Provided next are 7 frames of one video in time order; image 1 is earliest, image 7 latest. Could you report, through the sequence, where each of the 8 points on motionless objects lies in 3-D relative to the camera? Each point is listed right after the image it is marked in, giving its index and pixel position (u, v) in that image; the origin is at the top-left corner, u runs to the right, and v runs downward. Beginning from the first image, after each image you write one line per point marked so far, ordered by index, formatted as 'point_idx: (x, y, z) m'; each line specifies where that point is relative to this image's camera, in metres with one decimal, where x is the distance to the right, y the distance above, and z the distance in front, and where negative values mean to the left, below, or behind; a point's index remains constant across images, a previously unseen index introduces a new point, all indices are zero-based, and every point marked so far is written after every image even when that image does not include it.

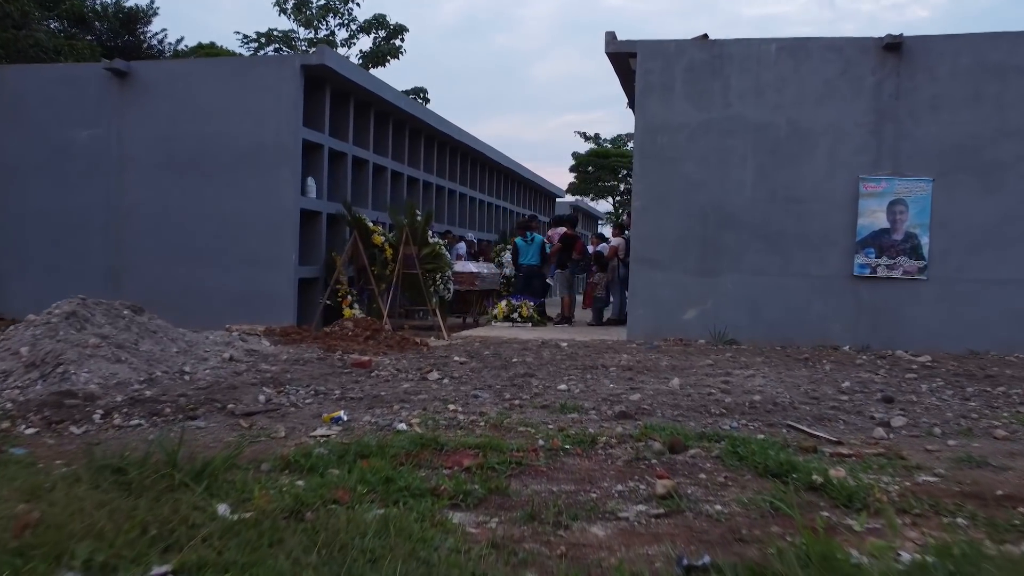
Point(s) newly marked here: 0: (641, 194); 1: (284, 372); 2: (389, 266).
0: (+1.5, +1.1, +10.7) m
1: (-1.7, -0.6, +6.9) m
2: (-1.7, +0.3, +12.5) m
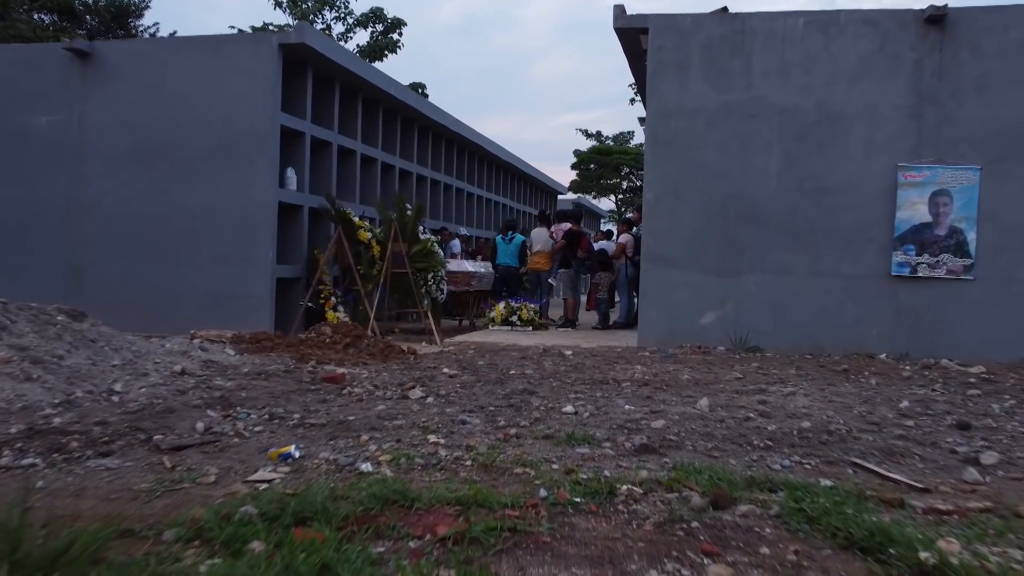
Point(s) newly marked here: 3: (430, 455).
0: (+1.5, +1.1, +9.7) m
1: (-1.8, -0.7, +5.9) m
2: (-1.7, +0.3, +11.5) m
3: (-0.4, -0.8, +4.1) m
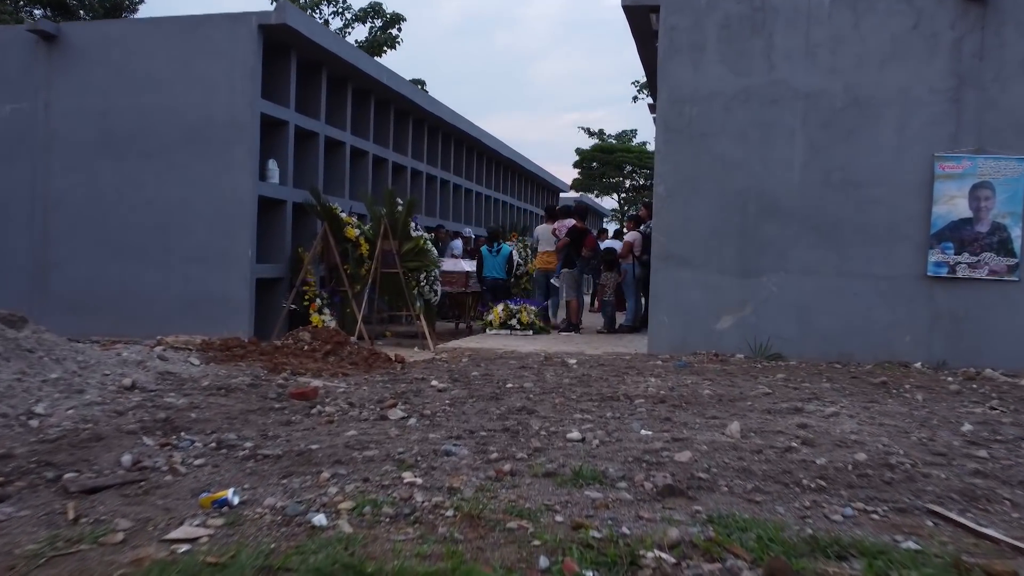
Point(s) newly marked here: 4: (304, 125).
0: (+1.5, +1.1, +8.9) m
1: (-1.8, -0.7, +5.1) m
2: (-1.7, +0.3, +10.7) m
3: (-0.4, -0.8, +3.3) m
4: (-2.5, +2.0, +10.9) m
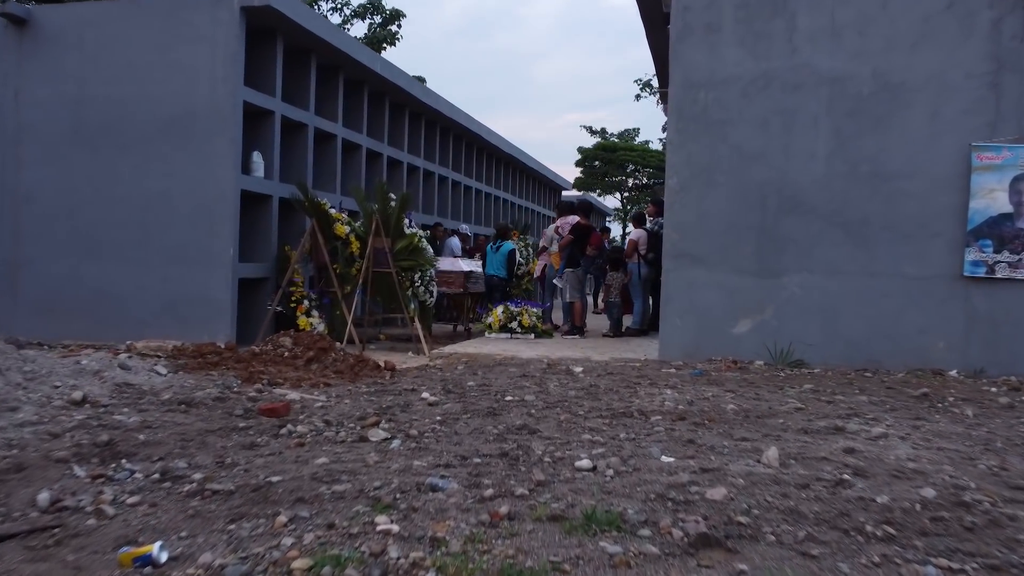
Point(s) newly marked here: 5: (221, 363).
0: (+1.5, +1.1, +8.2) m
1: (-1.8, -0.7, +4.4) m
2: (-1.7, +0.3, +10.0) m
3: (-0.4, -0.8, +2.6) m
4: (-2.5, +2.0, +10.3) m
5: (-2.2, -0.6, +6.7) m
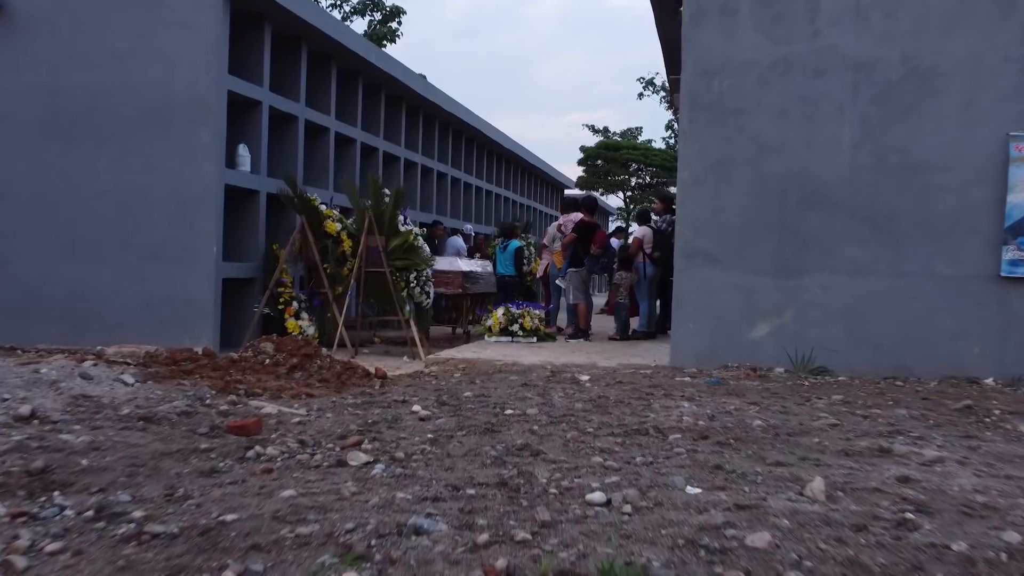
0: (+1.5, +1.1, +7.6) m
1: (-1.8, -0.7, +3.9) m
2: (-1.7, +0.3, +9.5) m
3: (-0.4, -0.8, +2.1) m
4: (-2.5, +1.9, +9.7) m
5: (-2.2, -0.6, +6.2) m
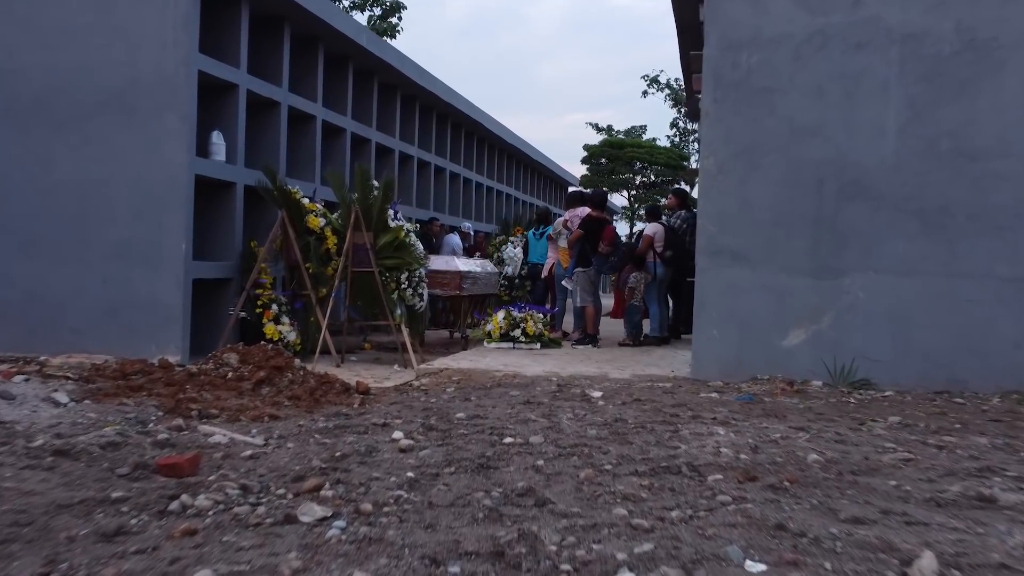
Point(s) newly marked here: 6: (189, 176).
0: (+1.5, +1.1, +6.8) m
1: (-1.8, -0.7, +3.0) m
2: (-1.7, +0.2, +8.6) m
3: (-0.4, -0.8, +1.2) m
4: (-2.5, +1.9, +8.9) m
5: (-2.2, -0.6, +5.3) m
6: (-2.8, +1.0, +7.9) m
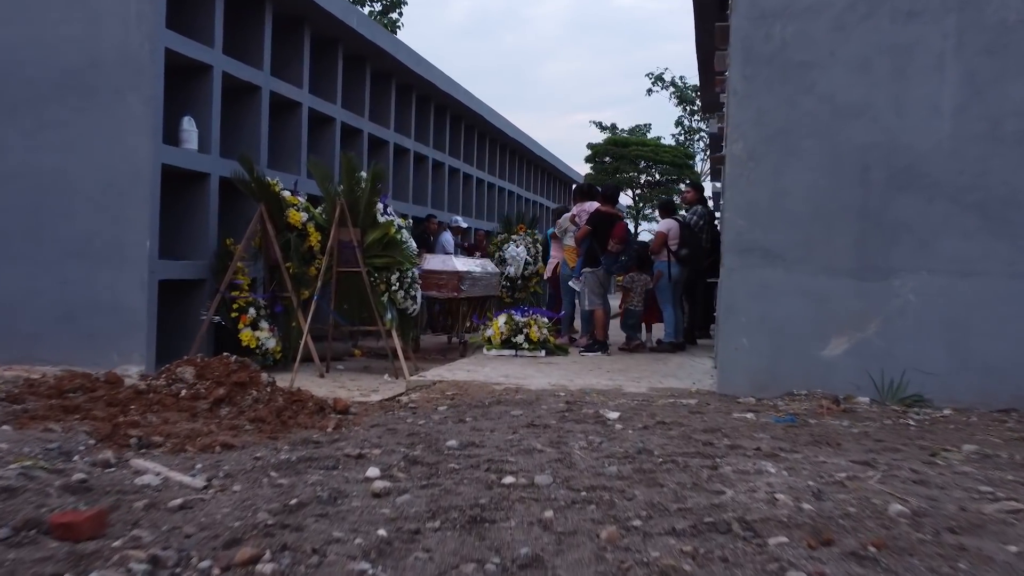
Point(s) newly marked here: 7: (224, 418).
0: (+1.5, +1.0, +6.0) m
1: (-1.8, -0.7, +2.2) m
2: (-1.7, +0.2, +7.8) m
3: (-0.4, -0.8, +0.4) m
4: (-2.5, +1.9, +8.1) m
5: (-2.1, -0.6, +4.5) m
6: (-2.8, +1.0, +7.1) m
7: (-1.4, -0.6, +4.6) m
